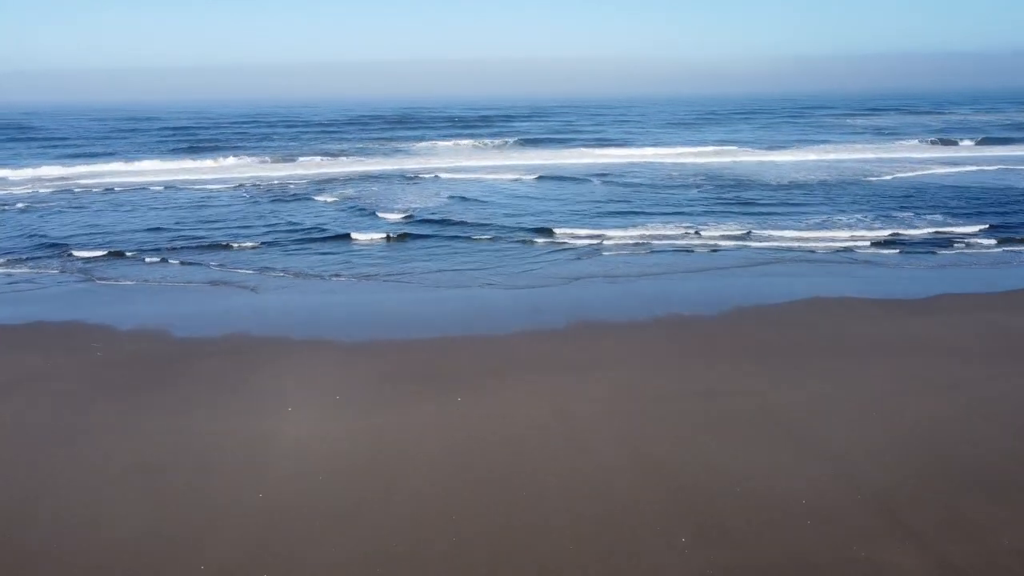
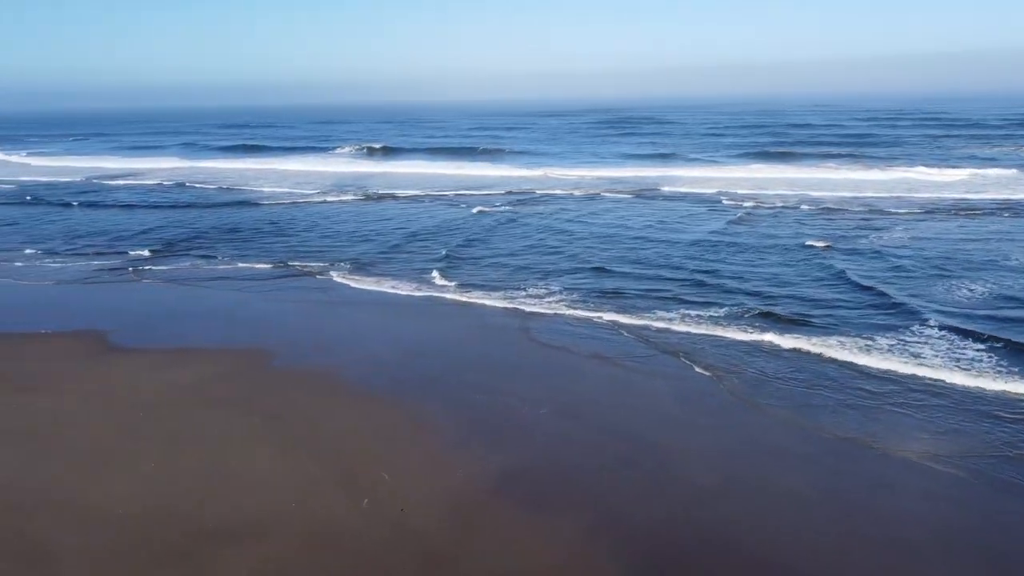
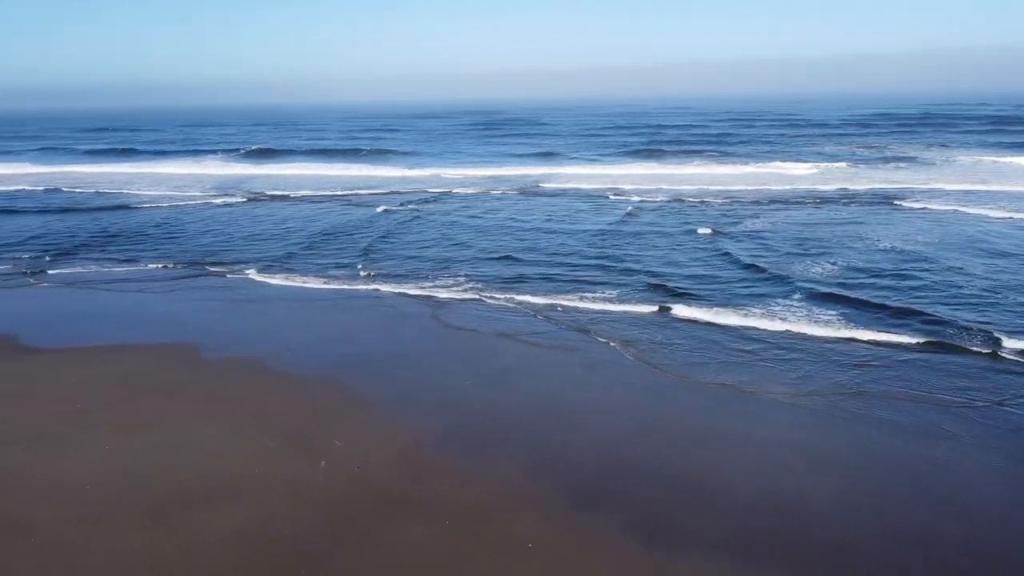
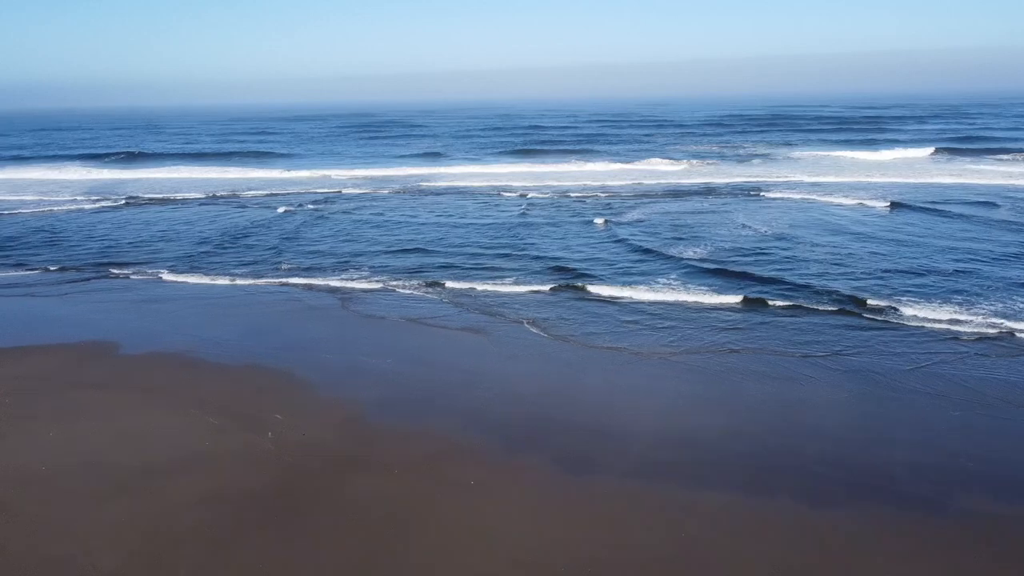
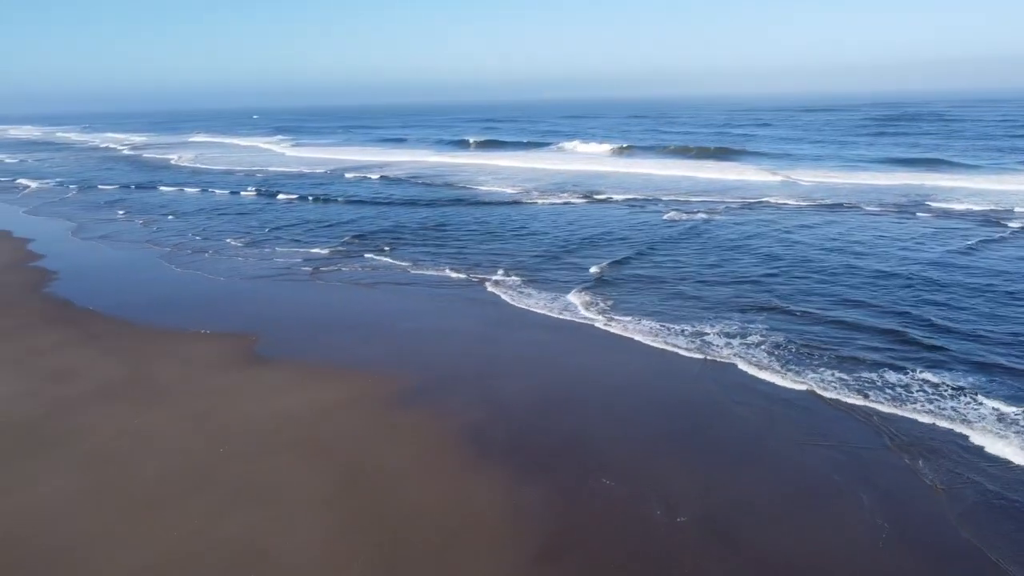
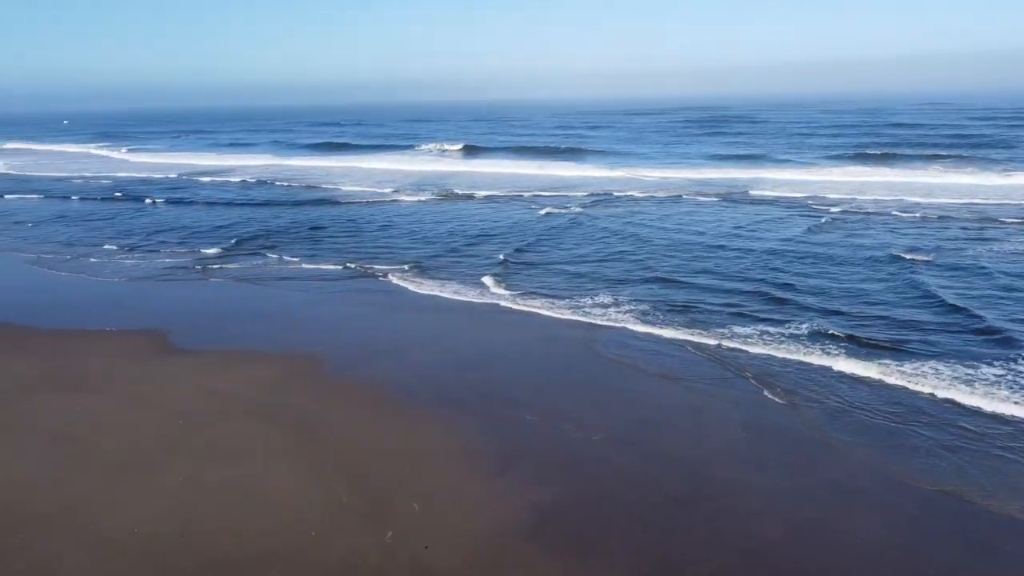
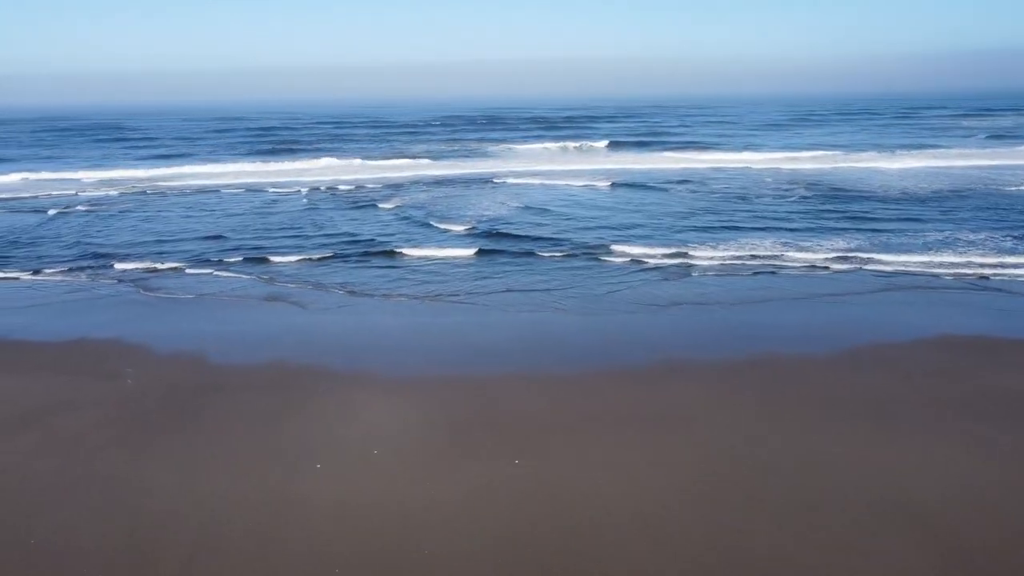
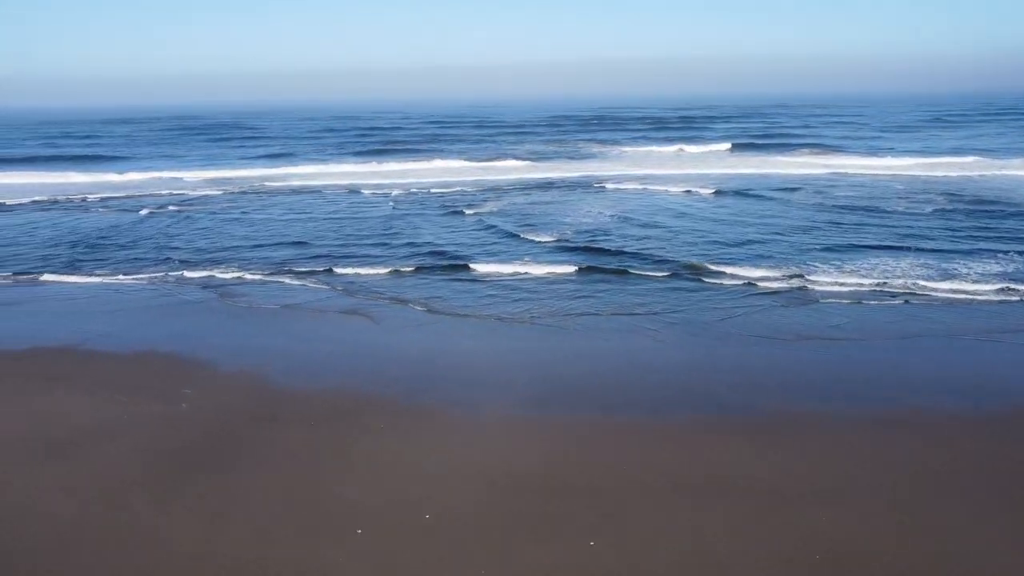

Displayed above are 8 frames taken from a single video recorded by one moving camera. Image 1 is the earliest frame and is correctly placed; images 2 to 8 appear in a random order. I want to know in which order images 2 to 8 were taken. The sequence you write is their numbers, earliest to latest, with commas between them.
7, 8, 4, 3, 2, 6, 5
